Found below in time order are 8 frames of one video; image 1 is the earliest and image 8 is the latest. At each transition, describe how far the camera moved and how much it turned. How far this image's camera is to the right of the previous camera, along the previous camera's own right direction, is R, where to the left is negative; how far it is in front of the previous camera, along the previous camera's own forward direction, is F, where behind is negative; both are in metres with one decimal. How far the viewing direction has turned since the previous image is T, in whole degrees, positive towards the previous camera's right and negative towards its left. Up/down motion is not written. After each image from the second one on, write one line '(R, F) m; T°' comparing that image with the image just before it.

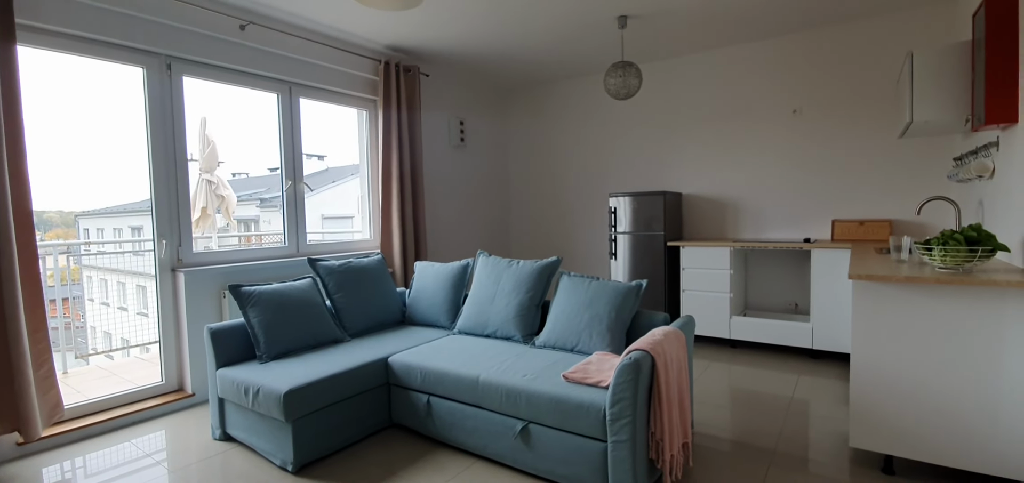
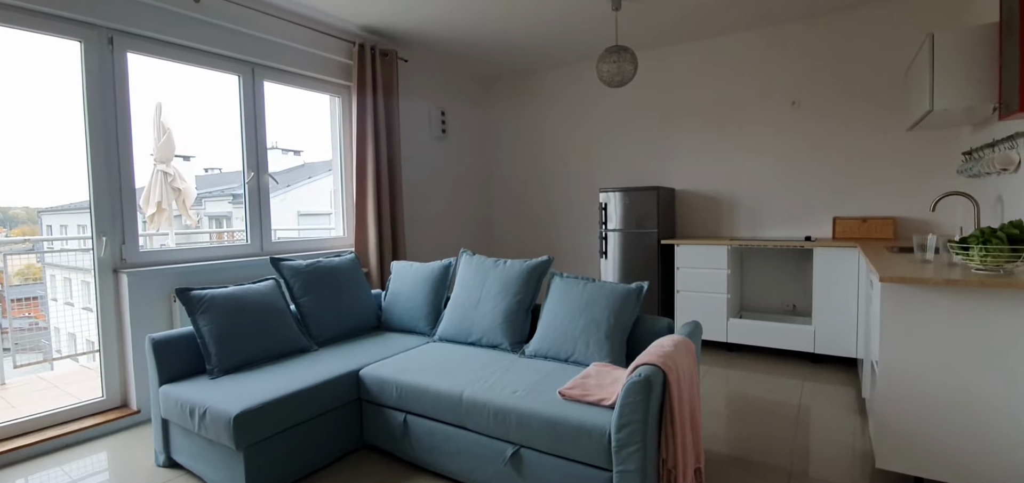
(0.0, +0.3) m; +2°
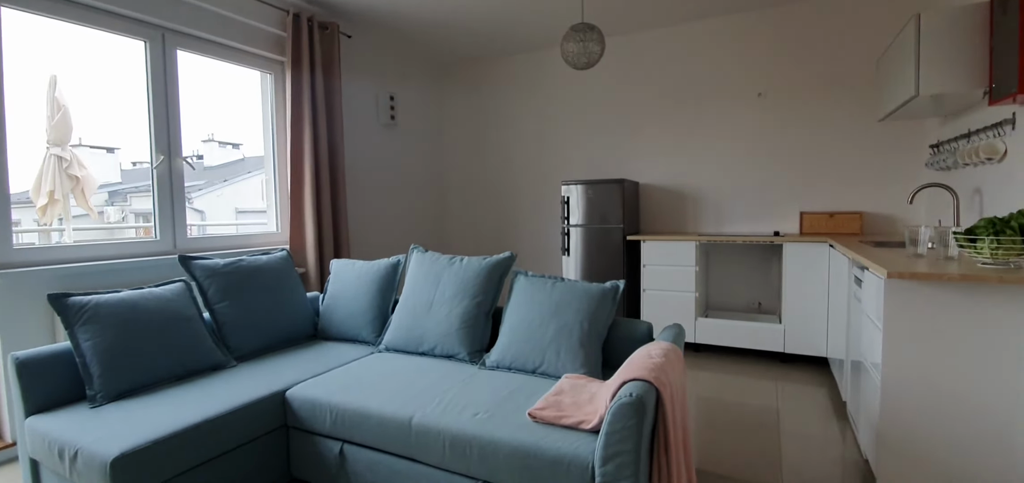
(0.0, +0.3) m; +5°
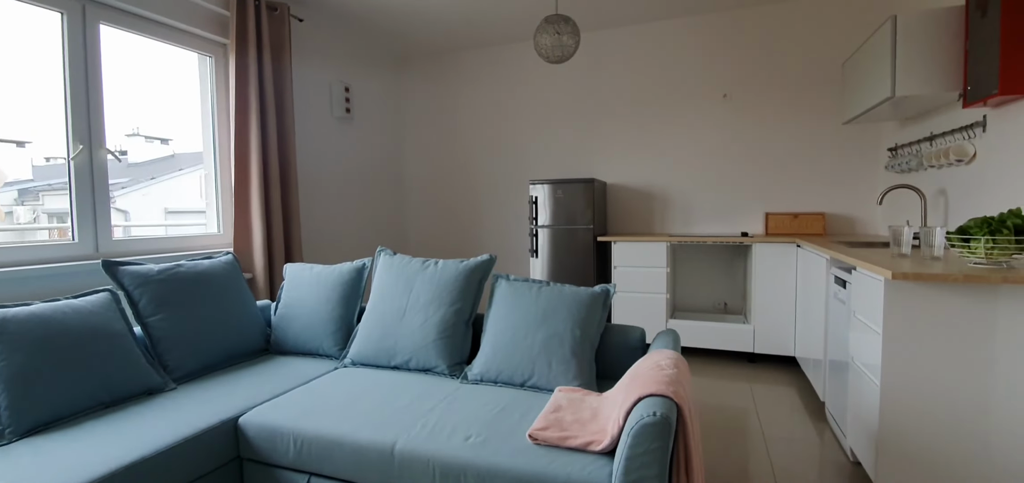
(-0.1, +0.2) m; +6°
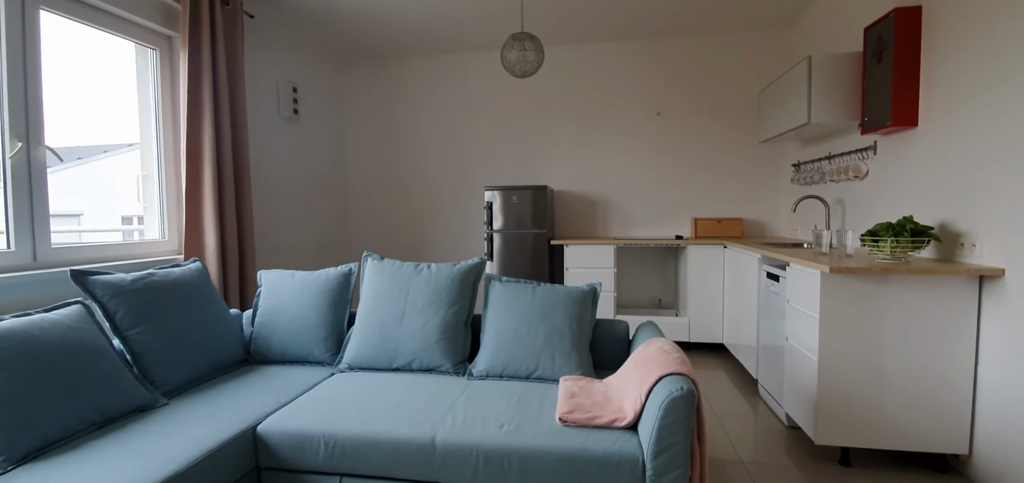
(-0.4, -0.1) m; +11°
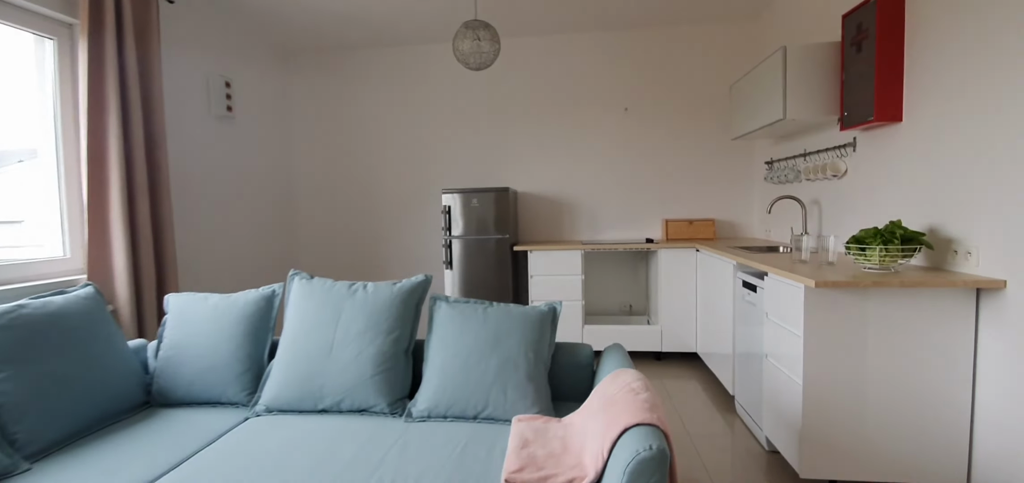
(+0.1, +0.3) m; +3°
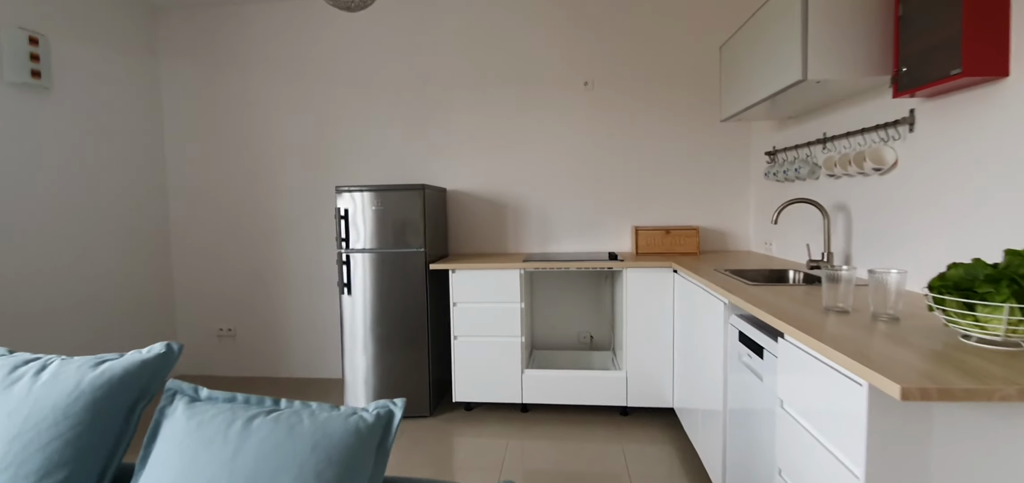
(+0.4, +0.9) m; +1°
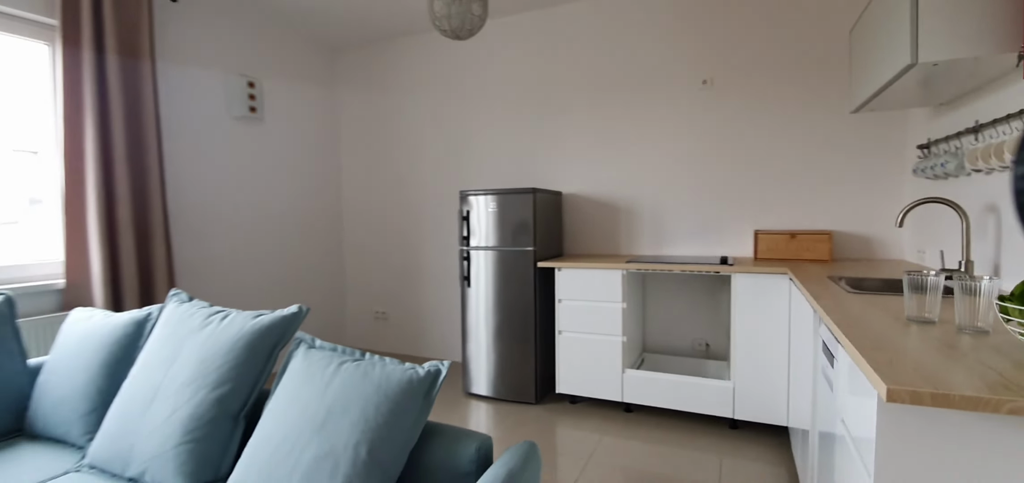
(+0.3, -0.1) m; -18°
